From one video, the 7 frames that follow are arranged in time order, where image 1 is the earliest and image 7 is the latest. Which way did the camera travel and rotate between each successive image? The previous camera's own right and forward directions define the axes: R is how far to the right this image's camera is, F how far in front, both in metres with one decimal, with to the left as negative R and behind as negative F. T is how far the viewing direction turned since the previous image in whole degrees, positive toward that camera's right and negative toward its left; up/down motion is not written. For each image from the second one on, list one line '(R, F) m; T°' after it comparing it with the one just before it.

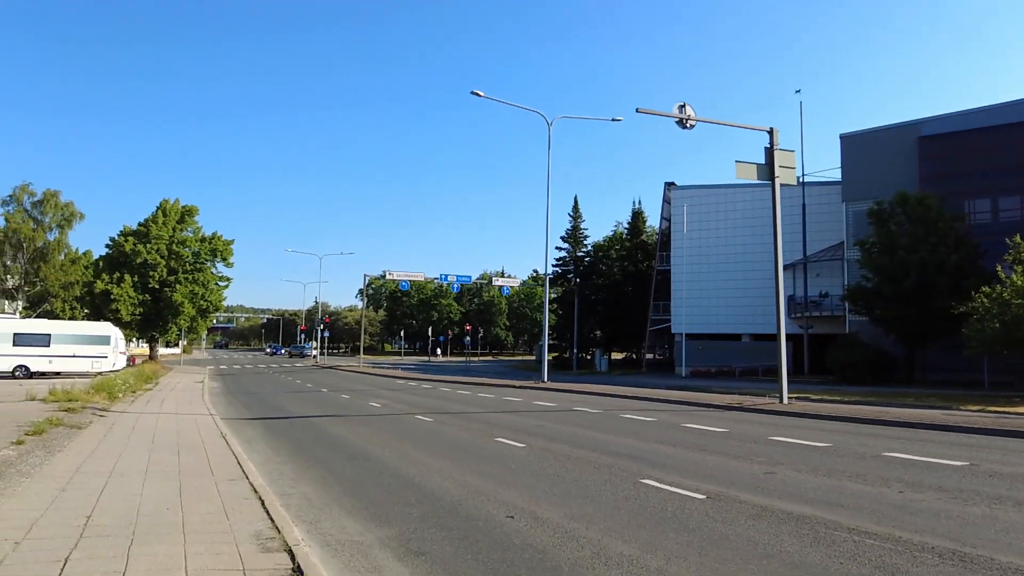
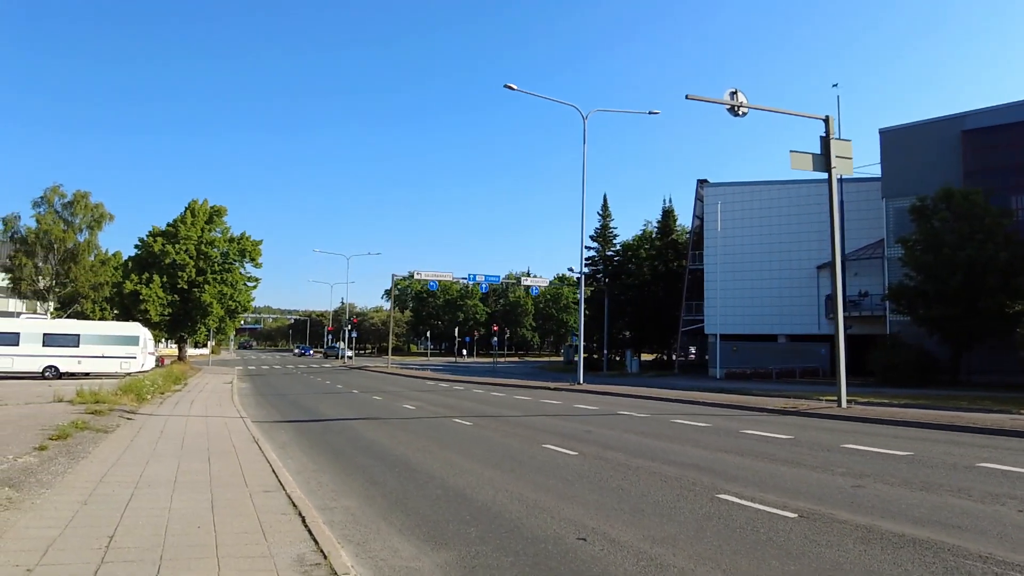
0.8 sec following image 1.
(-0.4, +0.7) m; -2°
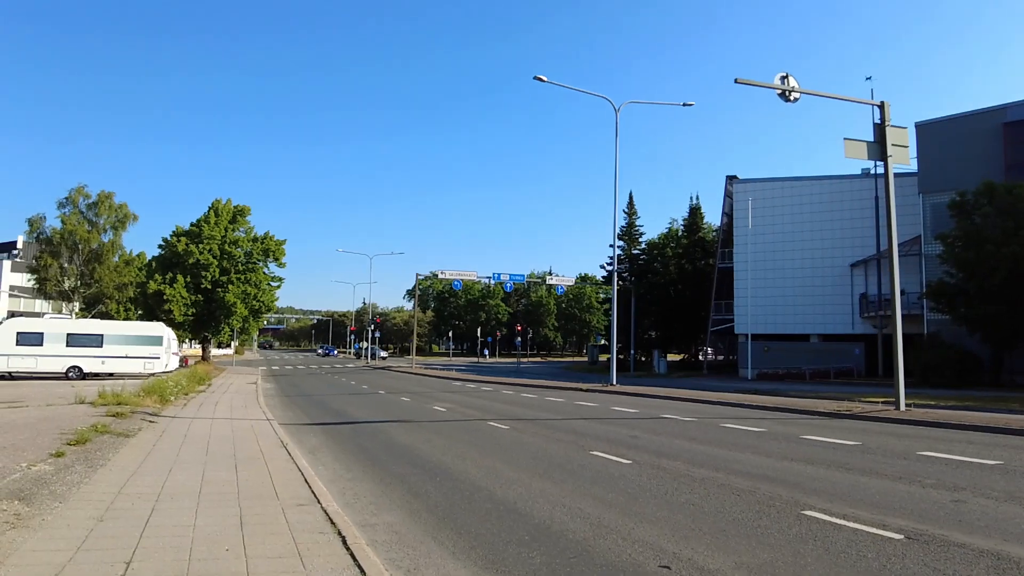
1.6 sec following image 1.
(-0.3, +0.7) m; -2°
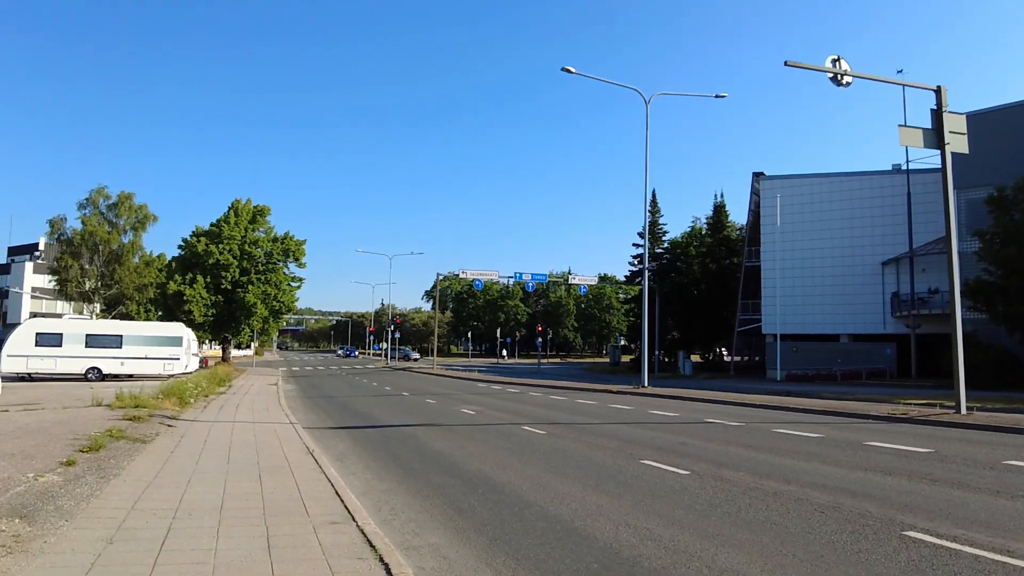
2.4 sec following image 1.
(-0.3, +0.7) m; -1°
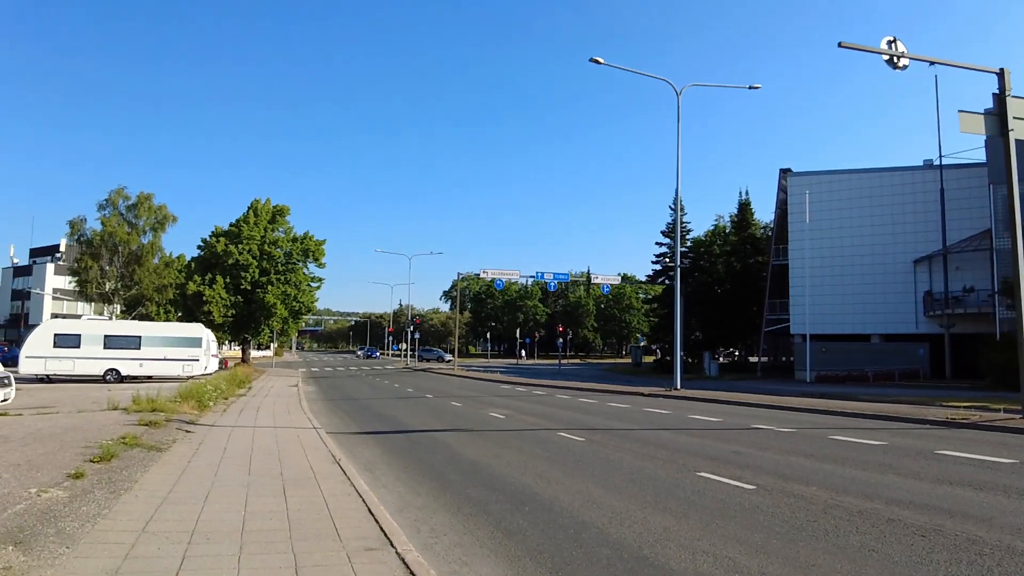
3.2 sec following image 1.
(-0.3, +0.6) m; -1°
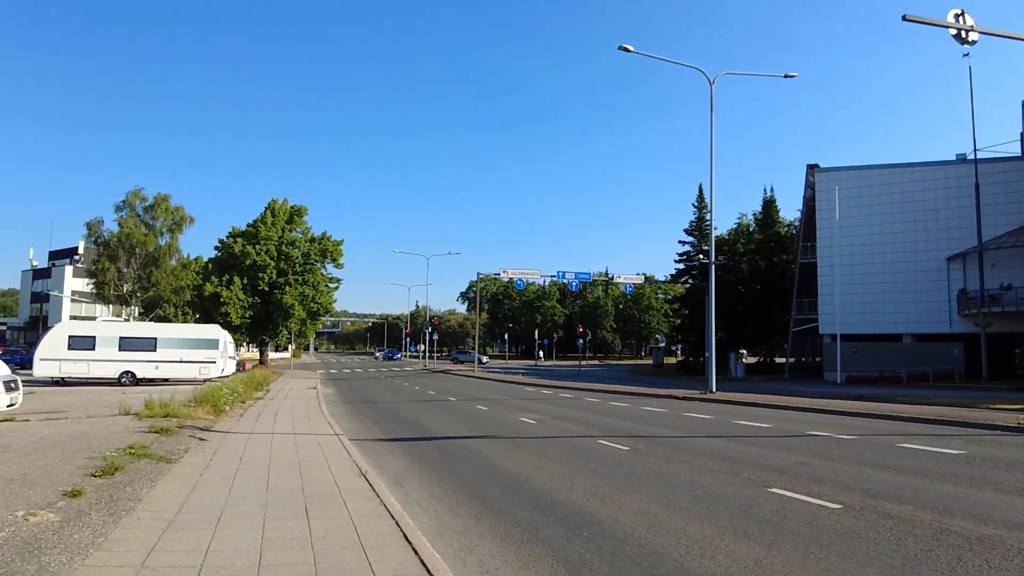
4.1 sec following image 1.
(-0.3, +0.8) m; -1°
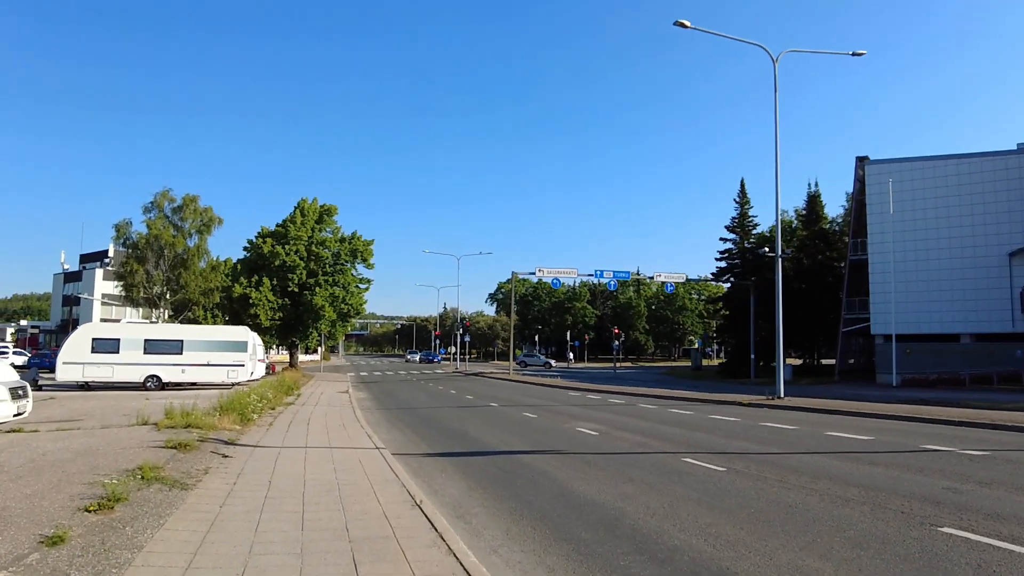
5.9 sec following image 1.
(-0.5, +1.3) m; -2°
